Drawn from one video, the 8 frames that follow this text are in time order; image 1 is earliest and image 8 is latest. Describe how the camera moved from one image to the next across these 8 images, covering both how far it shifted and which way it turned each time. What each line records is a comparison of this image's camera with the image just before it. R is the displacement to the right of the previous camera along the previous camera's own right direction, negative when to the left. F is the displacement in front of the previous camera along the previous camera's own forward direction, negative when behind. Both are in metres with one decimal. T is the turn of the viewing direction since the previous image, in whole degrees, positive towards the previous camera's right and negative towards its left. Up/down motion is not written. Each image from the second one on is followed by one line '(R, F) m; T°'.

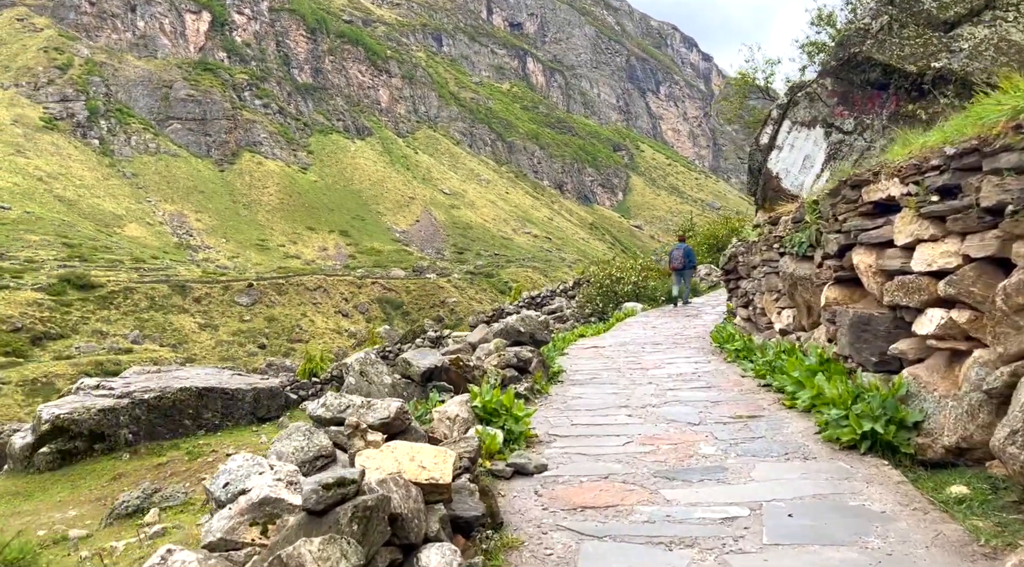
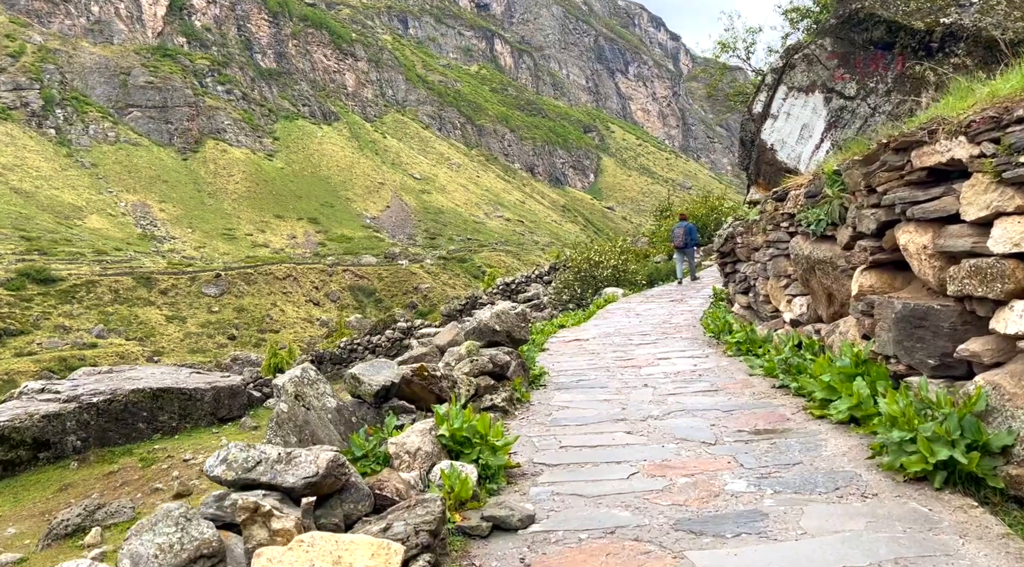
(0.0, +1.1) m; +2°
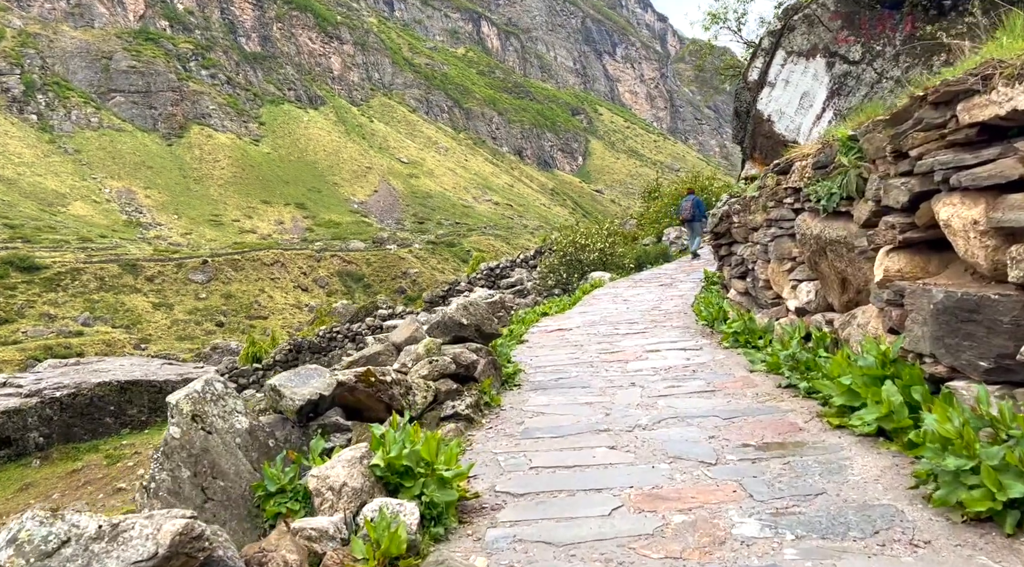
(+0.2, +0.9) m; +1°
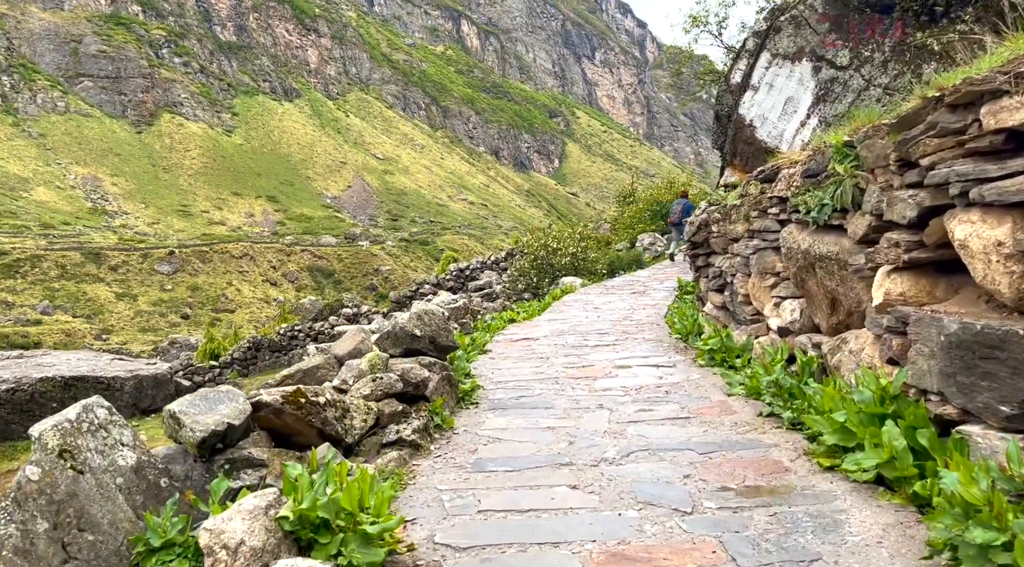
(+0.1, +0.6) m; +2°
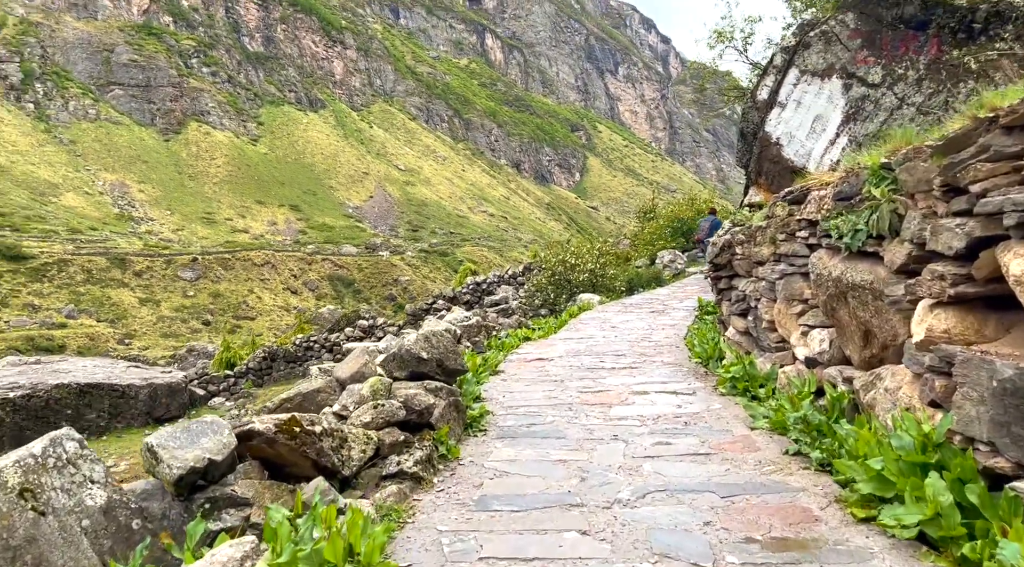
(0.0, +0.3) m; -1°
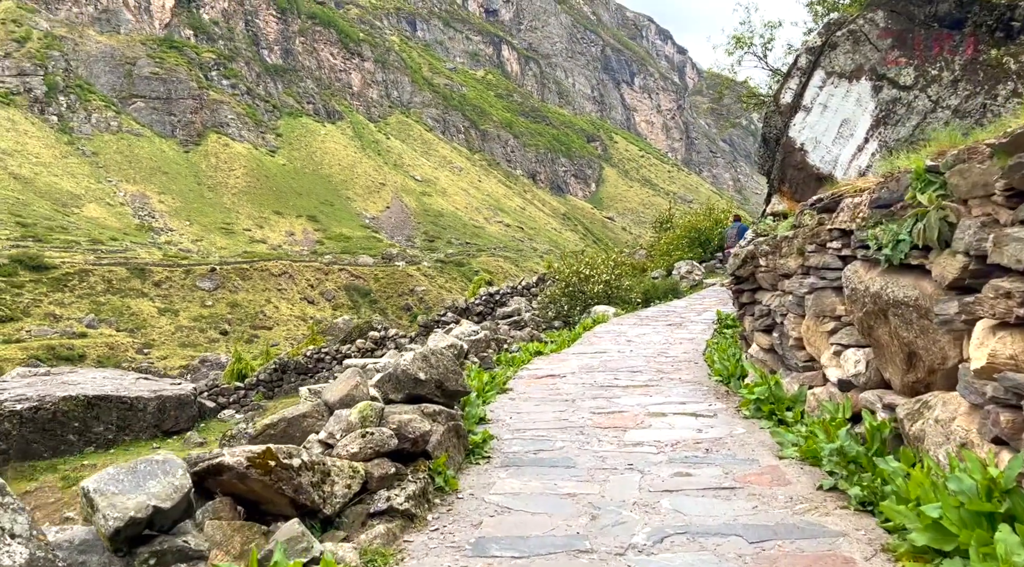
(+0.1, +0.4) m; -1°
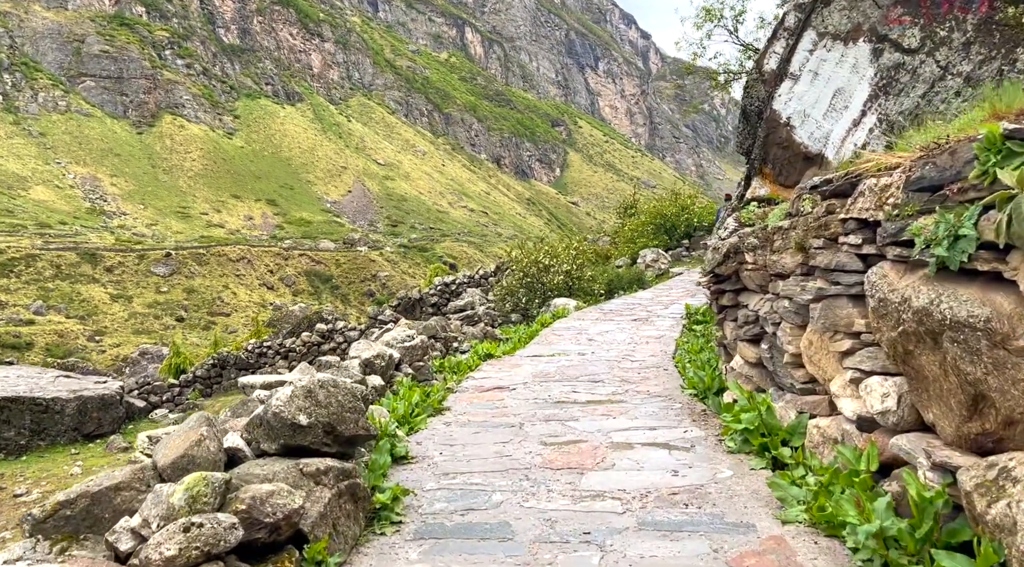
(+0.2, +1.3) m; +3°
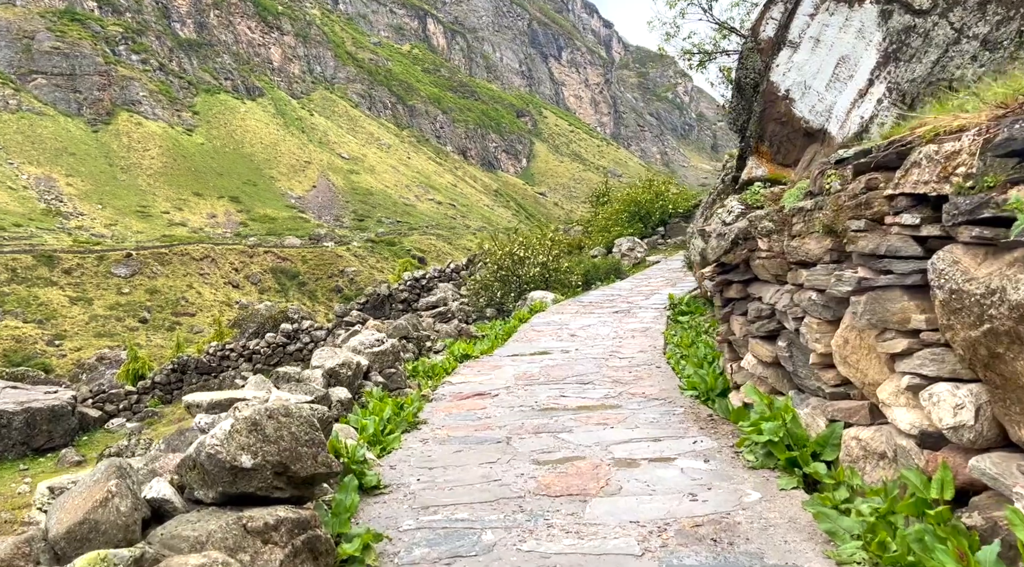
(-0.1, +0.7) m; +2°
